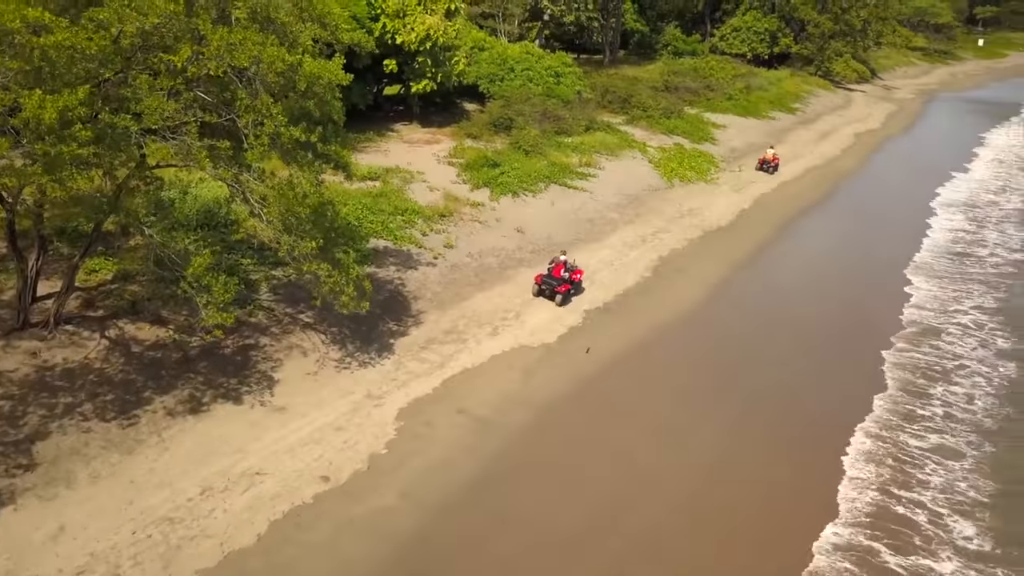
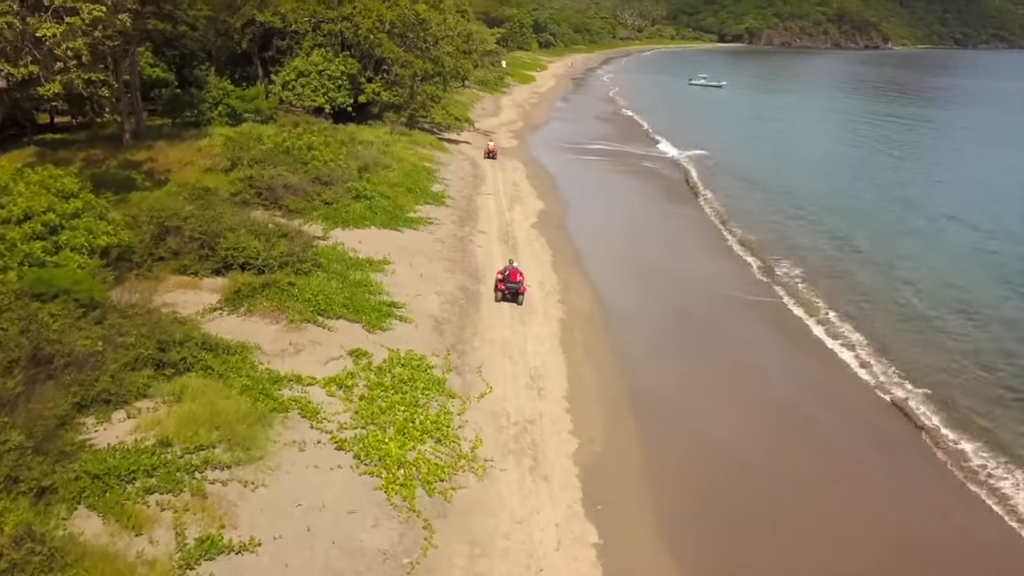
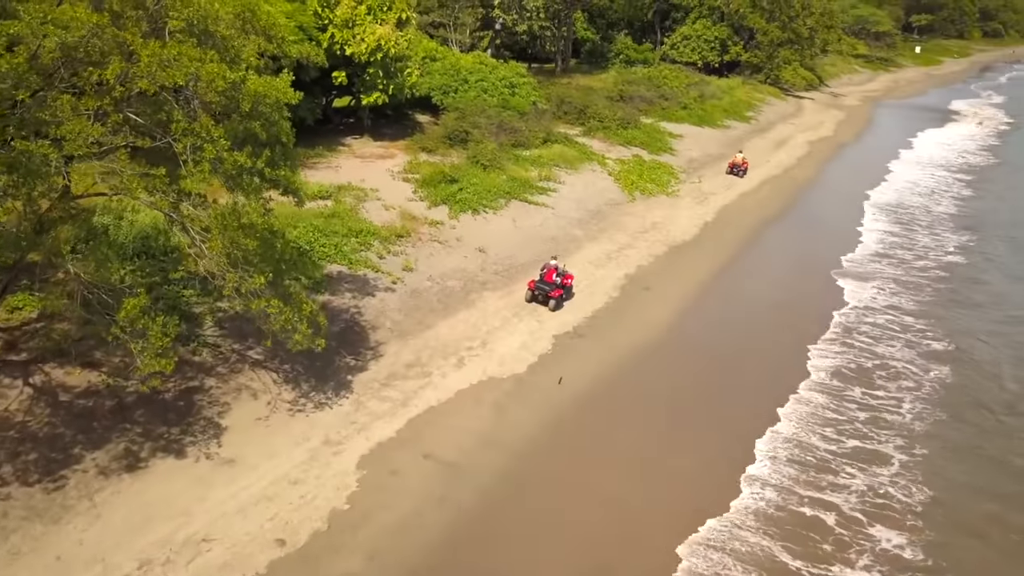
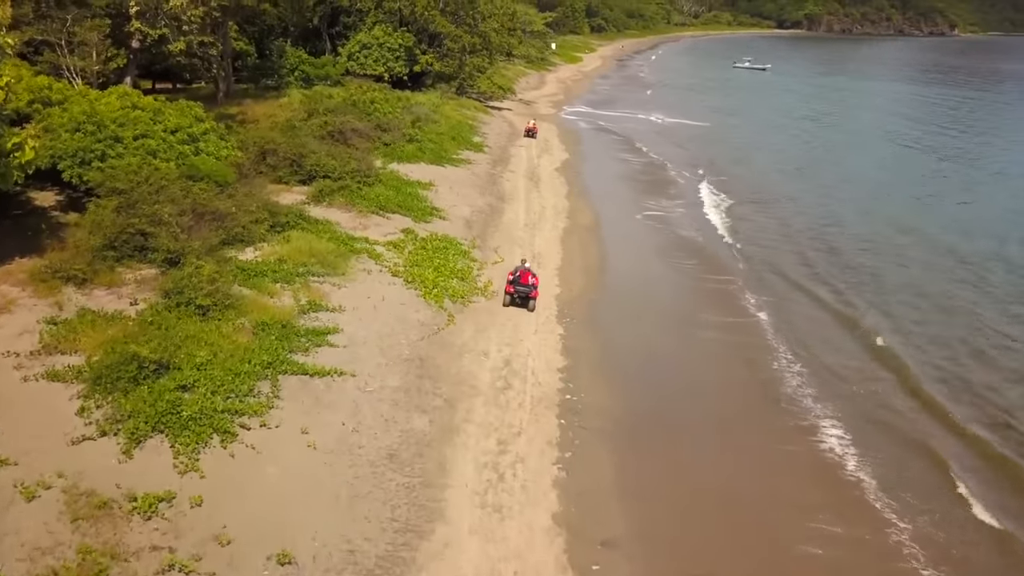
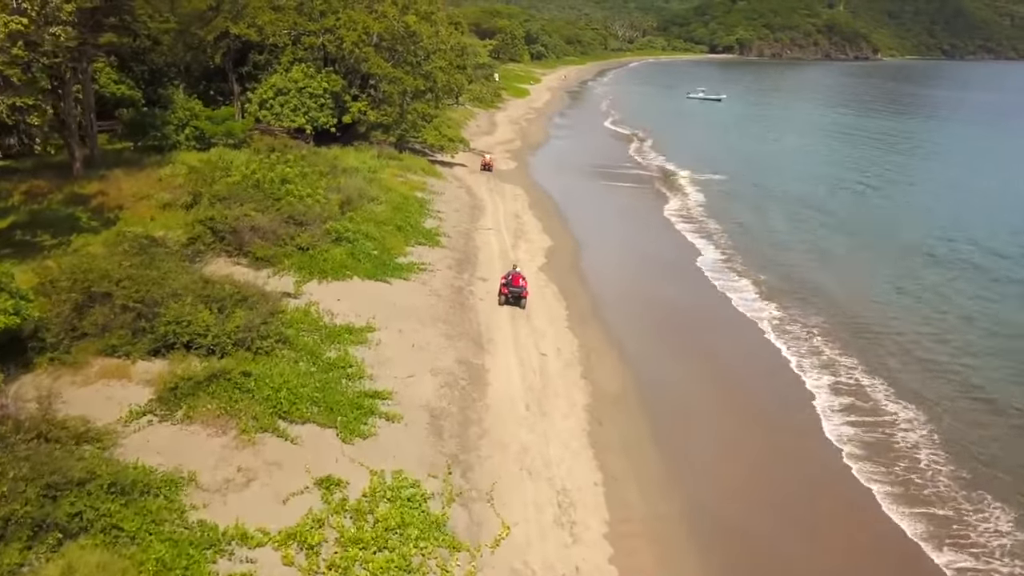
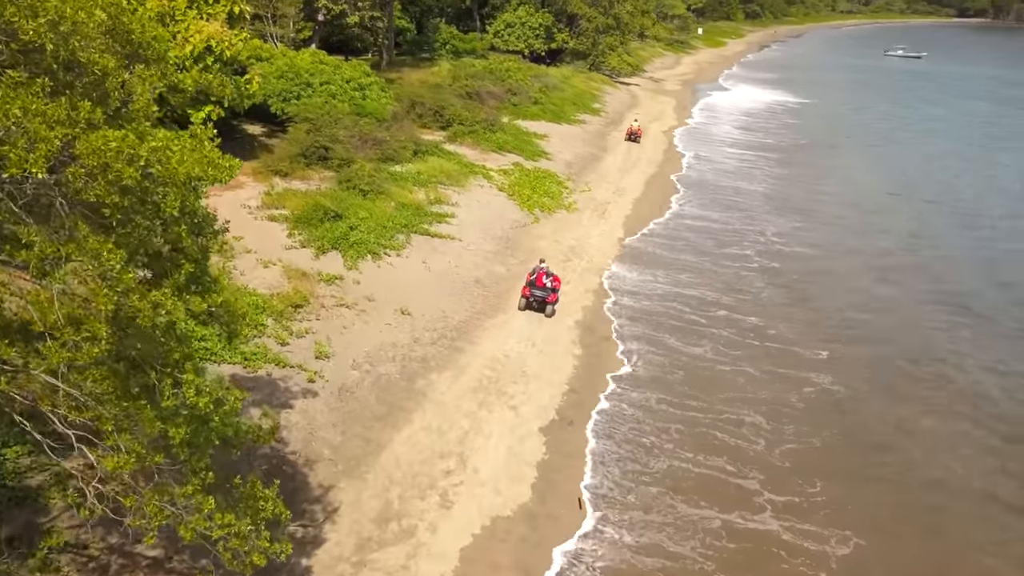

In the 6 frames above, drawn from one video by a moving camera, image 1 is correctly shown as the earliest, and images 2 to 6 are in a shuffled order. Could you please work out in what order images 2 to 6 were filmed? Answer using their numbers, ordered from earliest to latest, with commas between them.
3, 6, 4, 2, 5
